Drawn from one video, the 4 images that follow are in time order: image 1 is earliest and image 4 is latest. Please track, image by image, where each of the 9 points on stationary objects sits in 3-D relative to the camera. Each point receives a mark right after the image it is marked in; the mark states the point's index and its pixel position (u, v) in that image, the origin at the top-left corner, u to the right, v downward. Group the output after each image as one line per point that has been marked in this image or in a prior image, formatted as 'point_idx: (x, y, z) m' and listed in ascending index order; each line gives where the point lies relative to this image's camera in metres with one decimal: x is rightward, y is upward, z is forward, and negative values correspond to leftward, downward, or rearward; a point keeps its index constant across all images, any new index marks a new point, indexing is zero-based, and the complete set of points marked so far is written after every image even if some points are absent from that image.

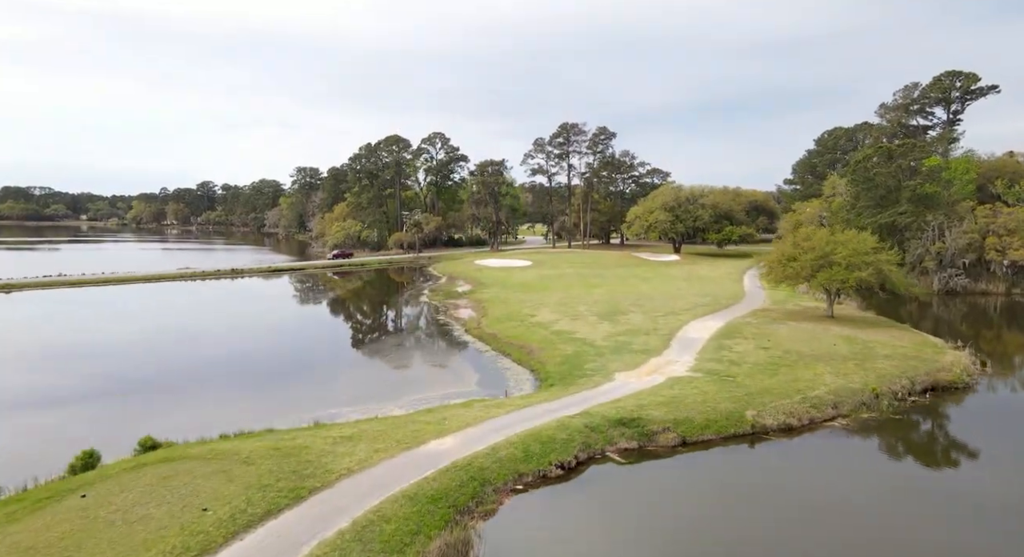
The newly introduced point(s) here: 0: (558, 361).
0: (+1.6, -2.9, +18.2) m
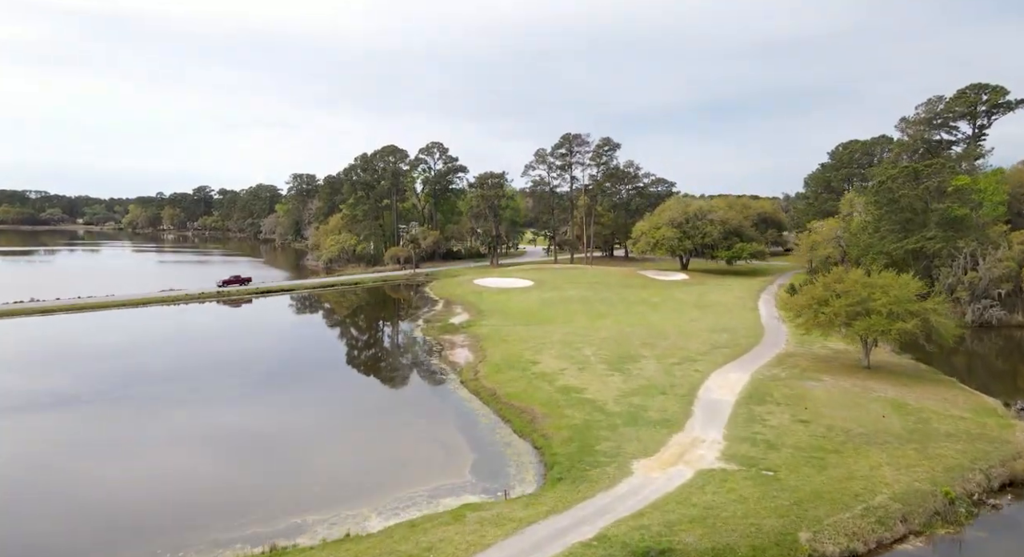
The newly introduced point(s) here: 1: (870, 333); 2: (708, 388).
0: (+1.6, -4.8, +15.9) m
1: (+13.5, -2.1, +19.4) m
2: (+7.3, -4.1, +19.2) m
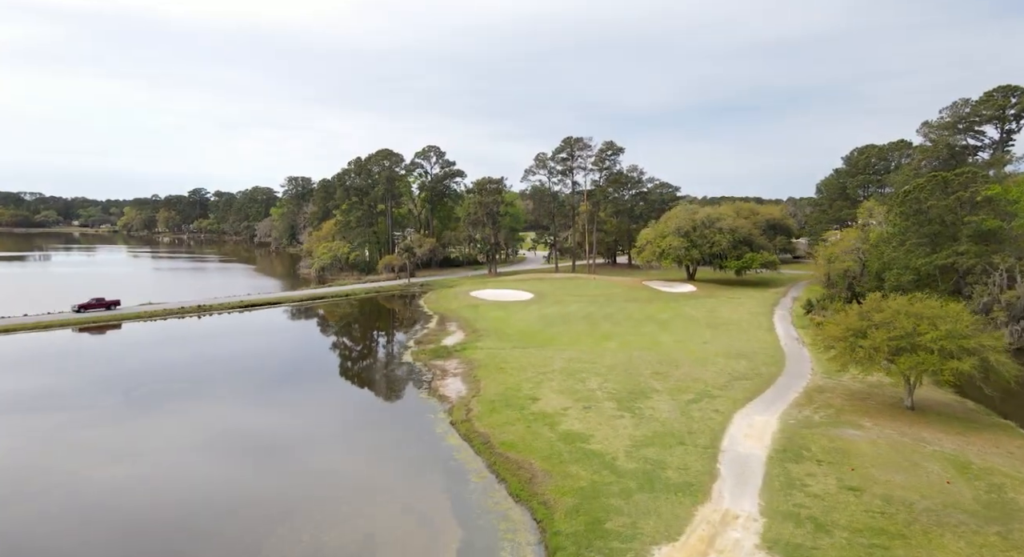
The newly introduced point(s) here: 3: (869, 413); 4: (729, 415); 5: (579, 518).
0: (+1.5, -5.9, +13.4) m
1: (+13.4, -3.1, +17.0) m
2: (+7.2, -5.1, +16.7) m
3: (+12.6, -4.7, +18.2) m
4: (+7.8, -4.9, +18.5) m
5: (+1.8, -5.9, +12.8) m
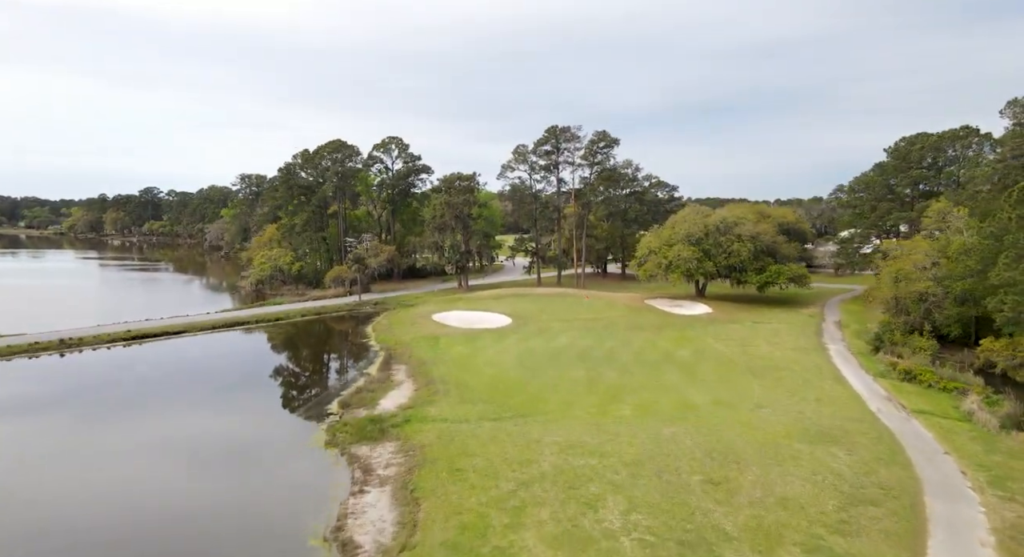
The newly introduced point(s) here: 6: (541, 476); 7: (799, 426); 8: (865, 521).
0: (+0.8, -7.2, +3.8) m
1: (+12.6, -4.5, +7.8) m
2: (+6.4, -6.5, +7.3) m
3: (+11.7, -6.1, +9.0) m
4: (+6.9, -6.2, +9.1) m
5: (+1.1, -7.3, +3.2) m
6: (+1.0, -5.7, +15.2) m
7: (+10.3, -5.2, +18.4) m
8: (+8.7, -5.9, +12.7) m
